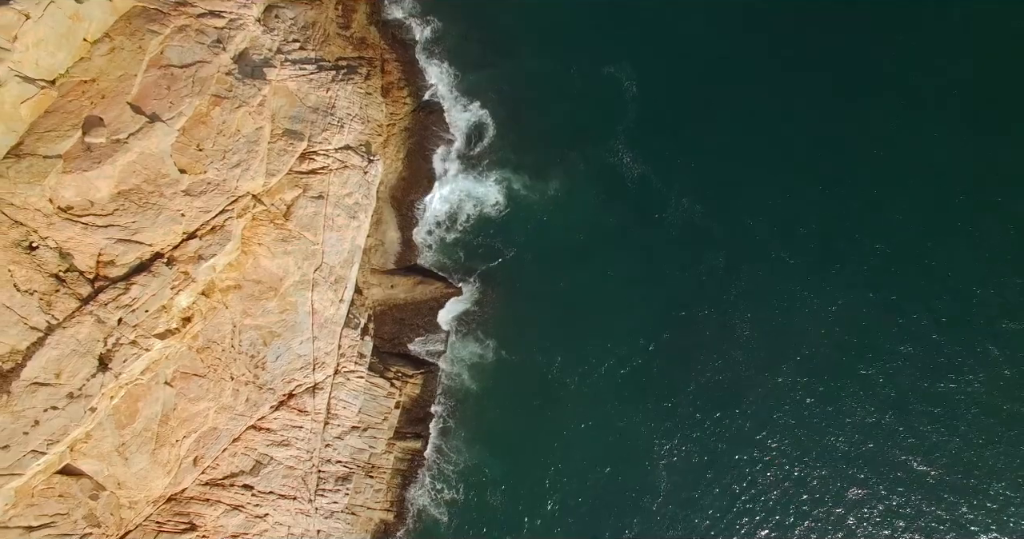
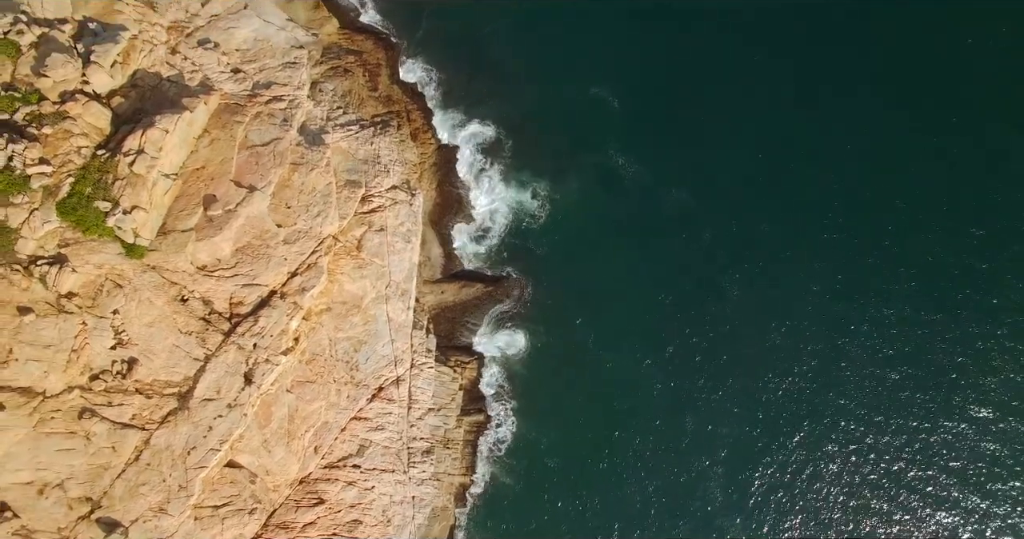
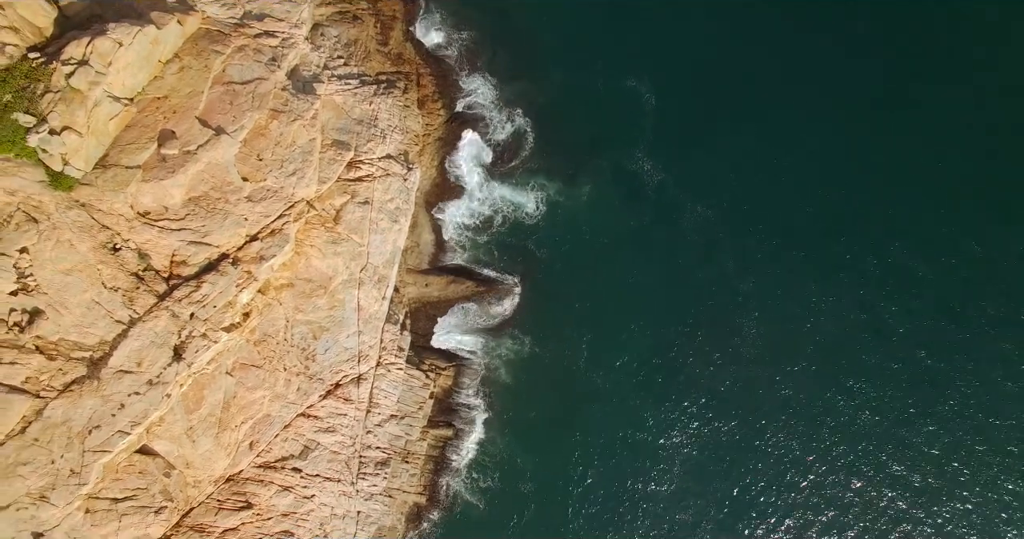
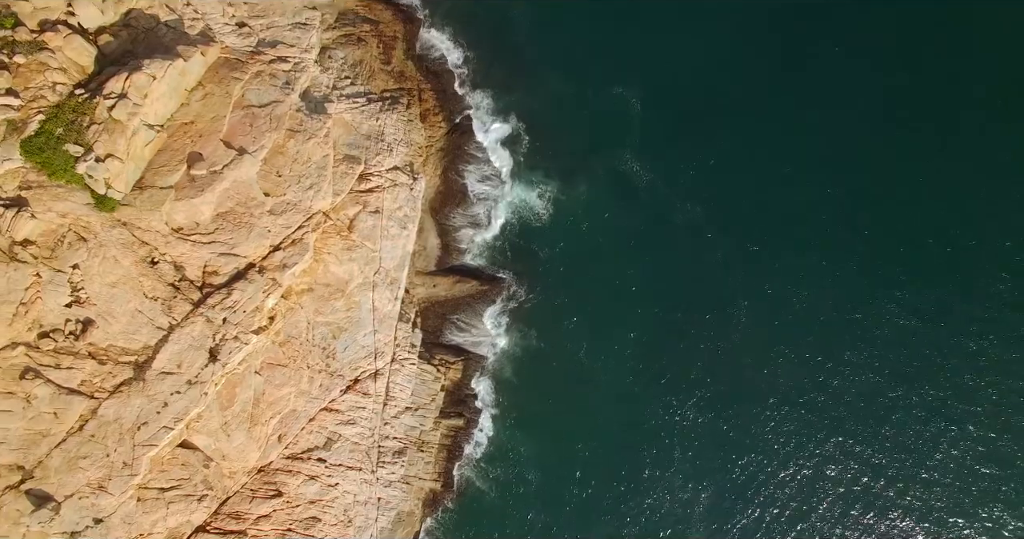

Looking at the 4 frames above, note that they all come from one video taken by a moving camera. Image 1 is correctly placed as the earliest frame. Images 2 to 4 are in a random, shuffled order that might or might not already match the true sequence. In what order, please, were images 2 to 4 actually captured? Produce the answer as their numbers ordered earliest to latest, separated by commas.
3, 4, 2
